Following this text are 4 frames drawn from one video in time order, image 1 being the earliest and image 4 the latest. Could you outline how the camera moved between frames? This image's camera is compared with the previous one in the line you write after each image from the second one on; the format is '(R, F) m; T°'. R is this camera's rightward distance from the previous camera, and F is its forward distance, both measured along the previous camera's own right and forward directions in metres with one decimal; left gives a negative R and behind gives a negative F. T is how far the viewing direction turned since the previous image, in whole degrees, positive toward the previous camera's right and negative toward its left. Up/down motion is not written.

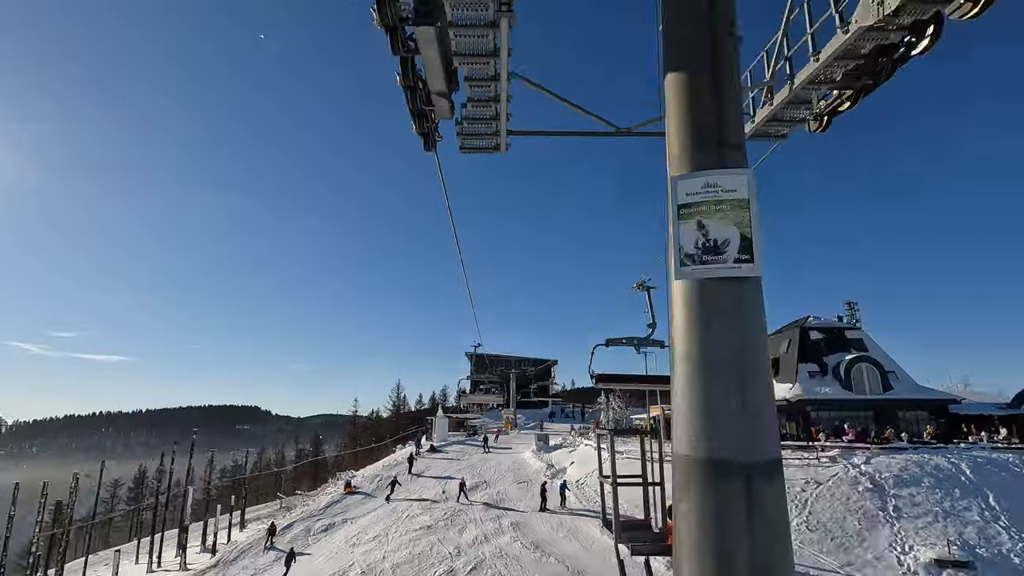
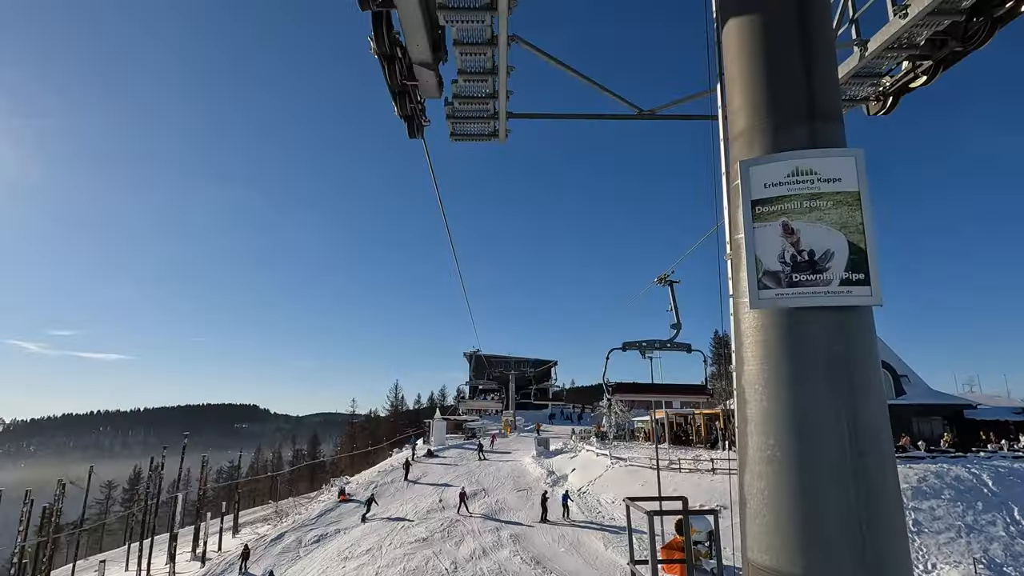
(0.0, +1.2) m; 0°
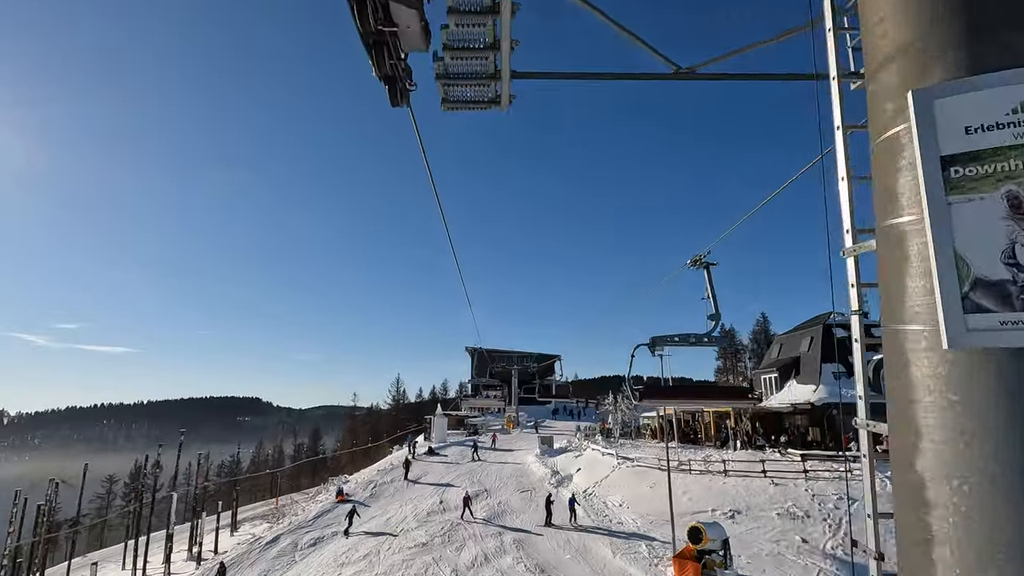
(0.0, +1.2) m; 0°
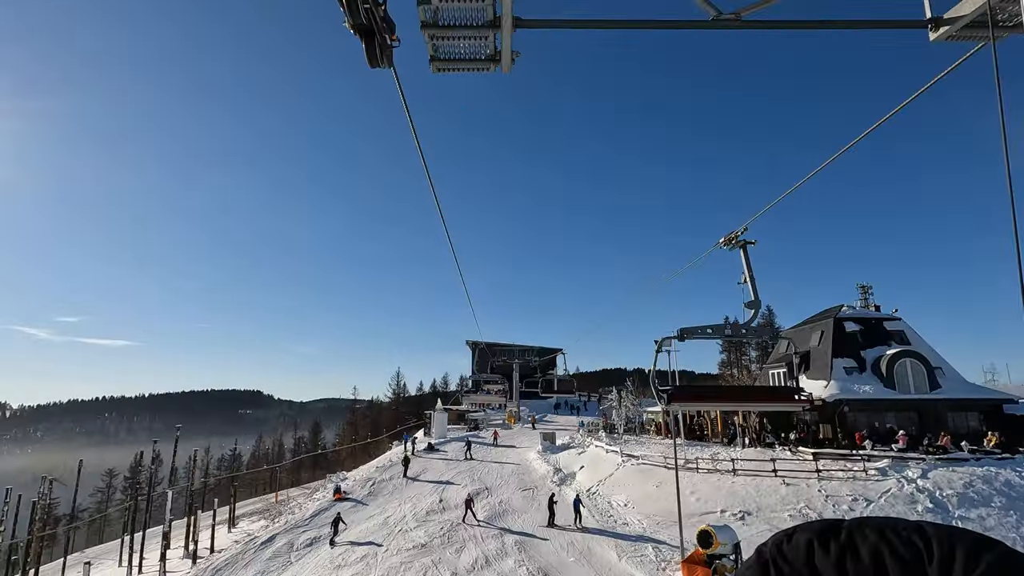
(0.0, +0.9) m; 0°
